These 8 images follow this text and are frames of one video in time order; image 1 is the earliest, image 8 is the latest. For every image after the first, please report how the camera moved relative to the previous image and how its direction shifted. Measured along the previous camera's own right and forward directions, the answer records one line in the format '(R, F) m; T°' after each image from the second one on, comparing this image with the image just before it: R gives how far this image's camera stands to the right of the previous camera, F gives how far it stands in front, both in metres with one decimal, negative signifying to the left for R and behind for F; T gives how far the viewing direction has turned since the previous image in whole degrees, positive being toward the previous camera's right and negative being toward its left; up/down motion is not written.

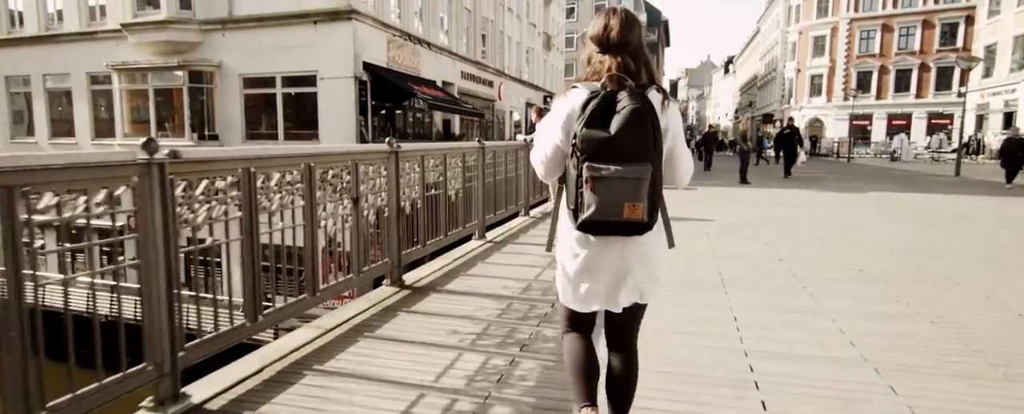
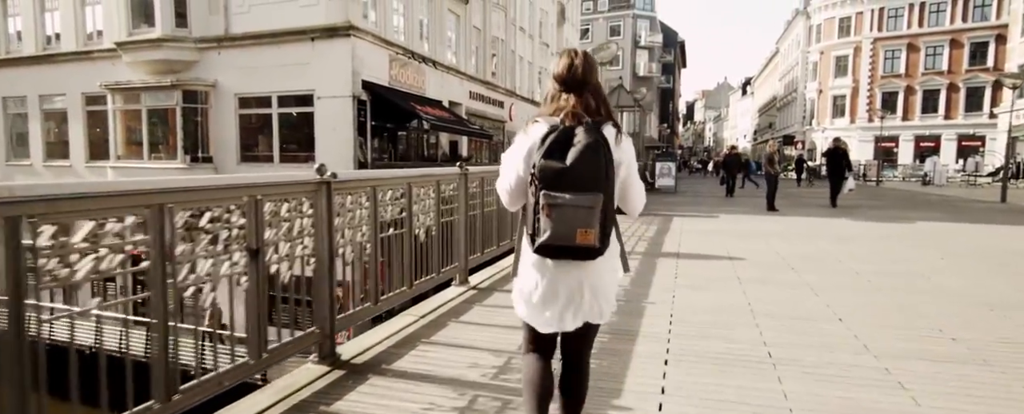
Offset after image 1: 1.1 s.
(+0.2, +1.1) m; -1°
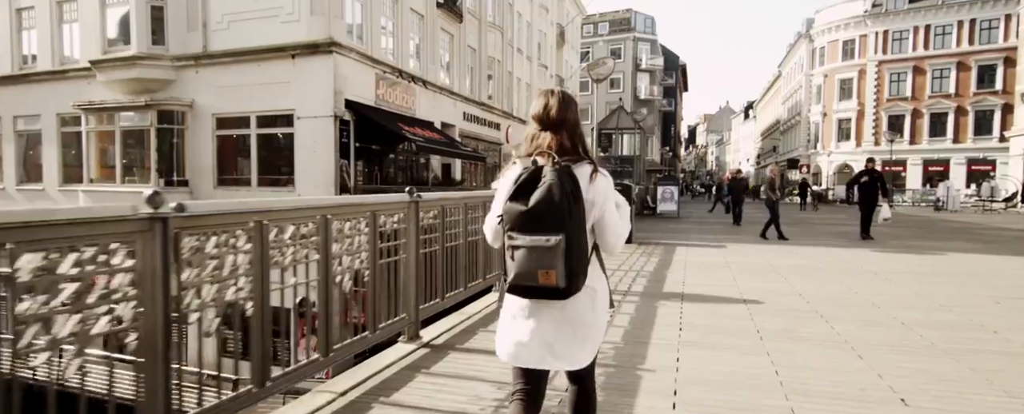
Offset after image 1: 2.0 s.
(+0.3, +1.0) m; 0°
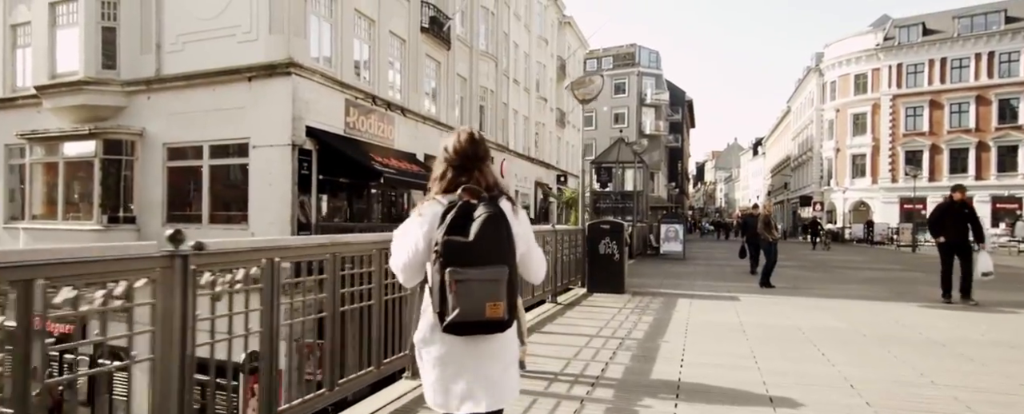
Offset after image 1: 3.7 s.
(+0.6, +1.9) m; -1°
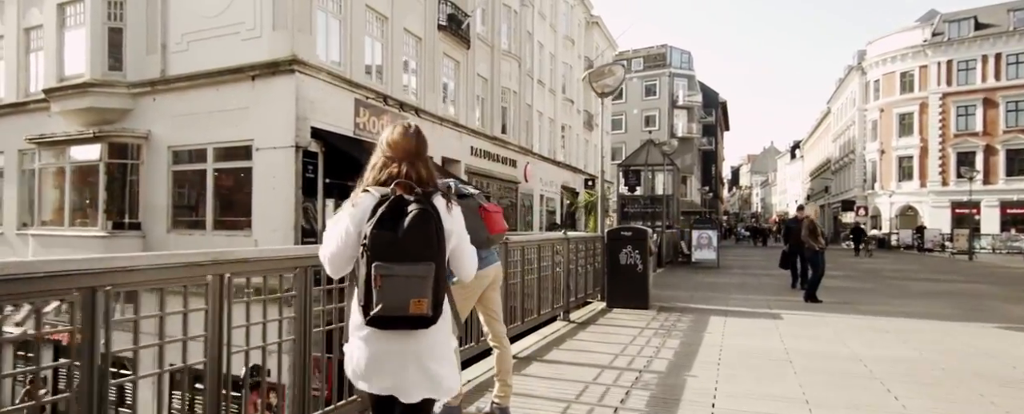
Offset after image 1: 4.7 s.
(+0.3, +1.0) m; -3°
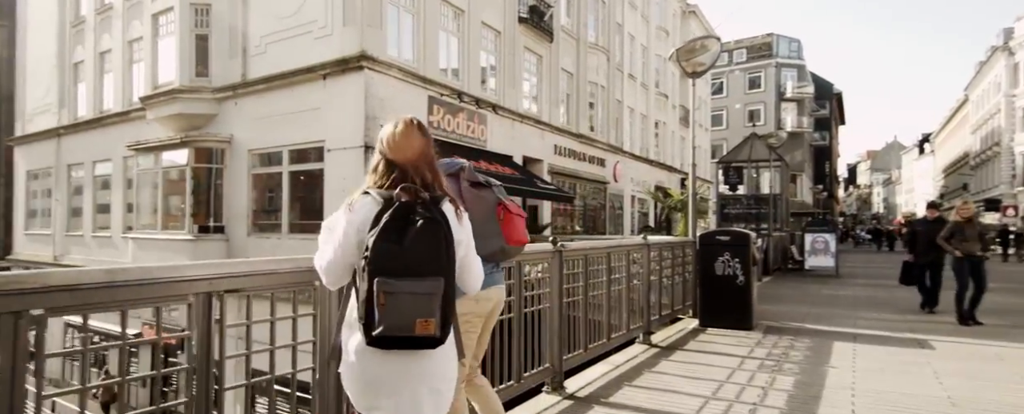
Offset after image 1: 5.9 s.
(+0.3, +1.2) m; -9°
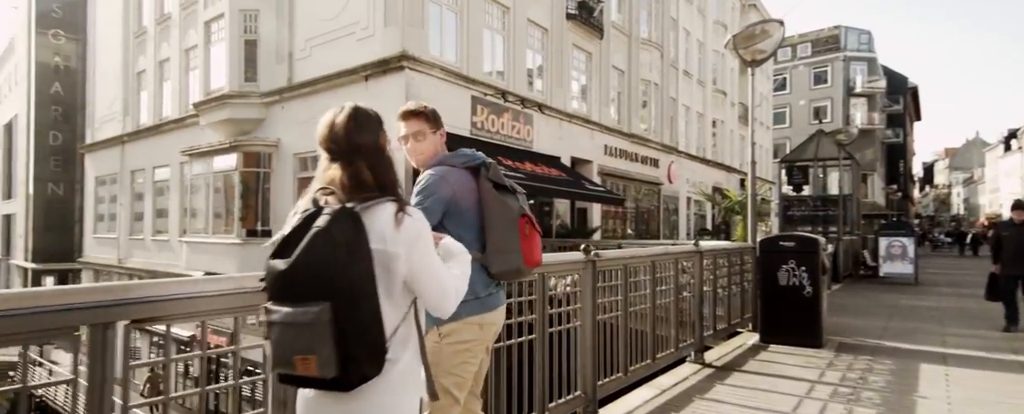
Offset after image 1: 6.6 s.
(+0.2, +0.5) m; -5°
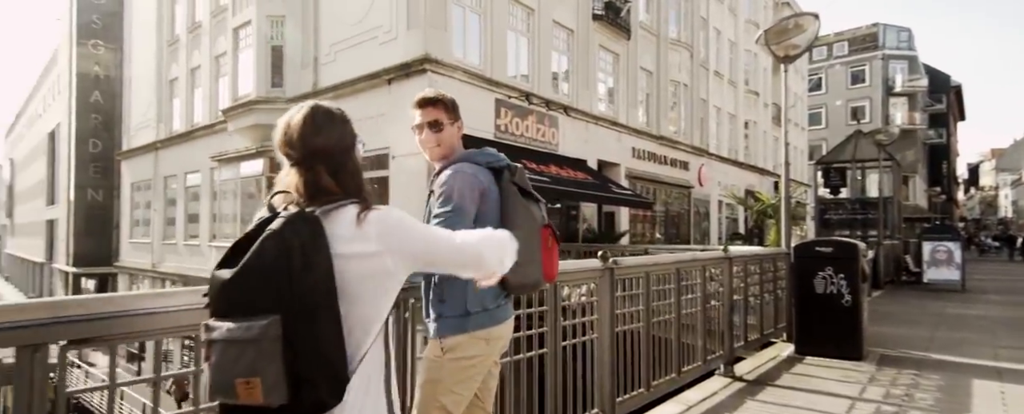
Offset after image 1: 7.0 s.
(+0.1, +0.2) m; -3°
